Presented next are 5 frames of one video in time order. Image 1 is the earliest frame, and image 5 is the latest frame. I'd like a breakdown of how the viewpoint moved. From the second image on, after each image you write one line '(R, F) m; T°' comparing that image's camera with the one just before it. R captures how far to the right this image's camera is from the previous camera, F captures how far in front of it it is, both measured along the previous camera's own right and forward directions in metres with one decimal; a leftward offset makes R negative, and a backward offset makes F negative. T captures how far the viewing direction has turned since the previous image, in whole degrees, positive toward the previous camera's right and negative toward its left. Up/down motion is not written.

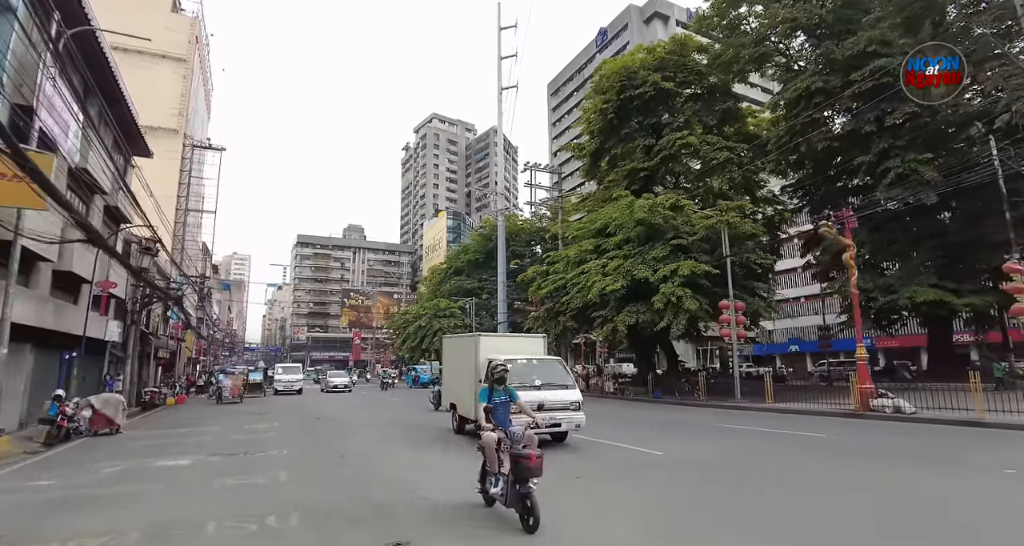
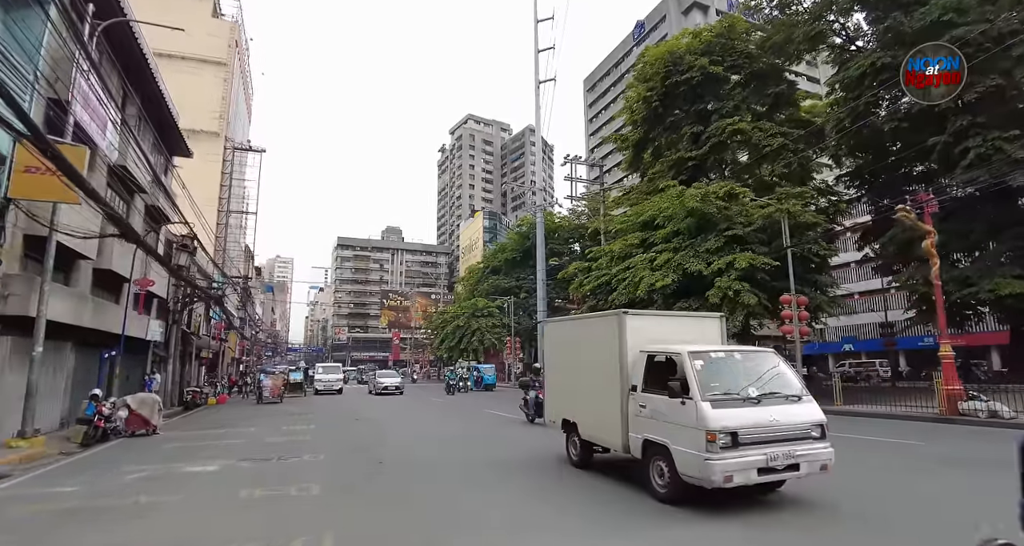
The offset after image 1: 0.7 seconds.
(-0.2, +0.9) m; -4°
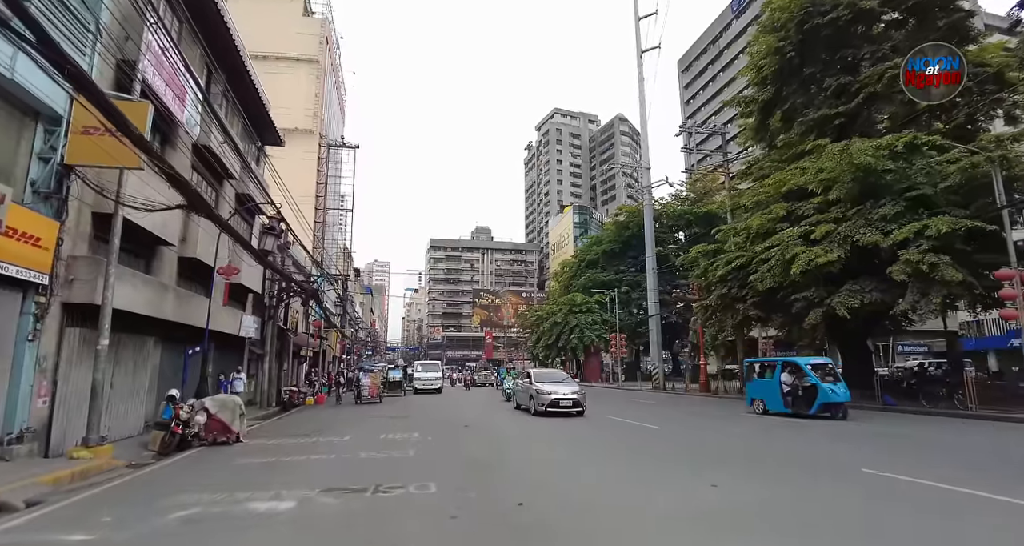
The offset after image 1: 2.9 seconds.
(-1.1, +2.7) m; -10°
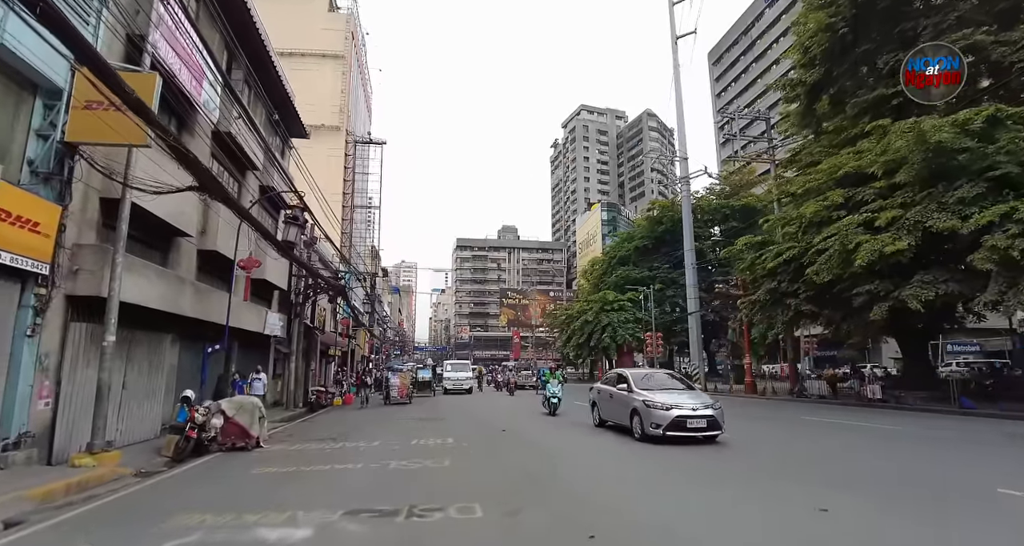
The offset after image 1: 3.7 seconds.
(-0.3, +1.1) m; -3°
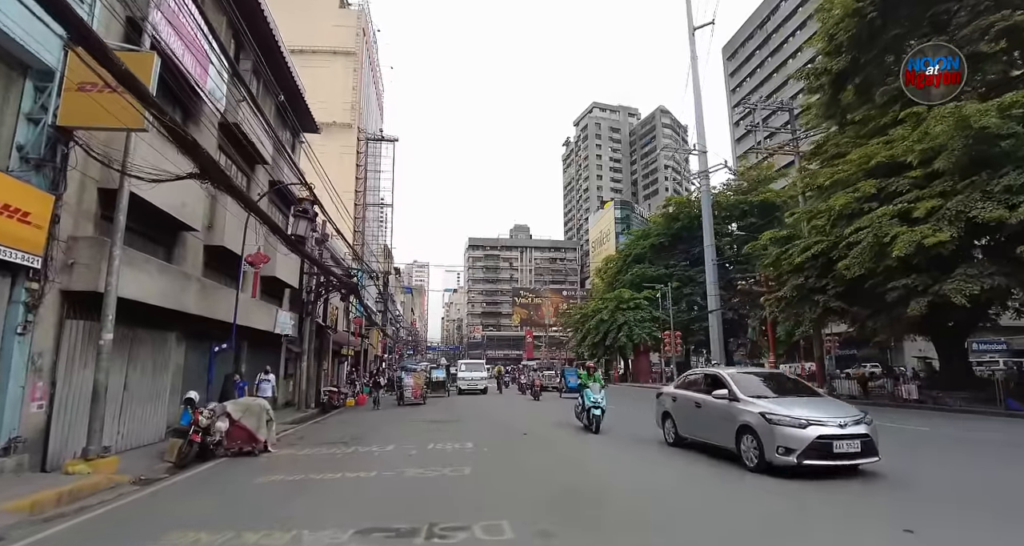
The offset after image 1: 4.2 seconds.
(-0.2, +0.6) m; -1°
